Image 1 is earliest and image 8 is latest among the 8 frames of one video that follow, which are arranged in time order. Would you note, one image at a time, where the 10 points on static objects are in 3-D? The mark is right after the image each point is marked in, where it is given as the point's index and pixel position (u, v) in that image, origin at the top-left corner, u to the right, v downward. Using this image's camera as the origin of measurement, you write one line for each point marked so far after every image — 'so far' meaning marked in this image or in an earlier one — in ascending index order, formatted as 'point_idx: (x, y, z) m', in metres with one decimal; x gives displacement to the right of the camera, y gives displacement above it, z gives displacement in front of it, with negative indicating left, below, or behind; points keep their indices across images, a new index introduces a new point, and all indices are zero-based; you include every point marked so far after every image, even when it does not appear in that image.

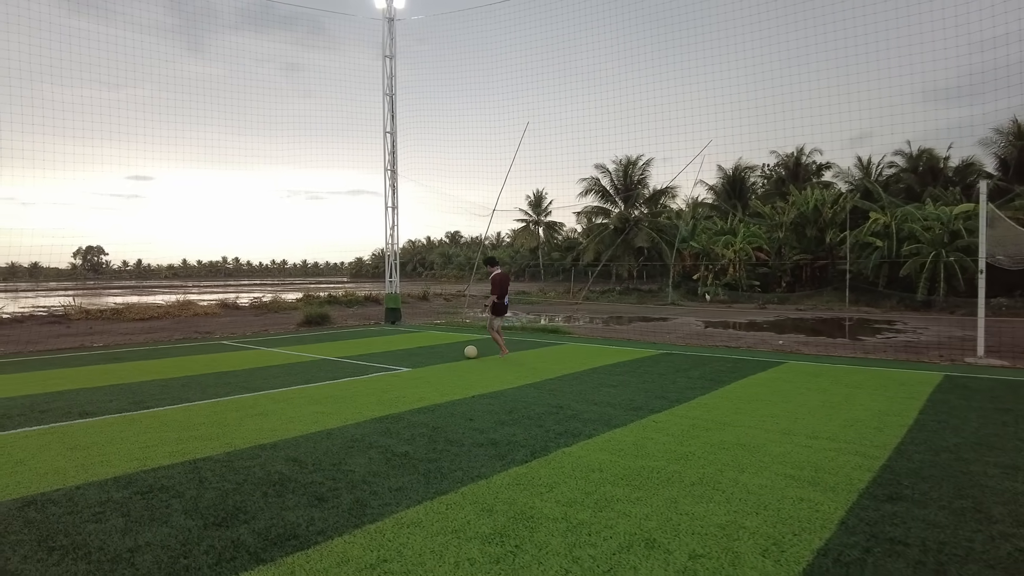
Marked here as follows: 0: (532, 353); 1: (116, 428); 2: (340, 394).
0: (+0.3, -0.9, +9.3) m
1: (-2.9, -1.0, +4.9) m
2: (-1.6, -1.0, +6.2) m
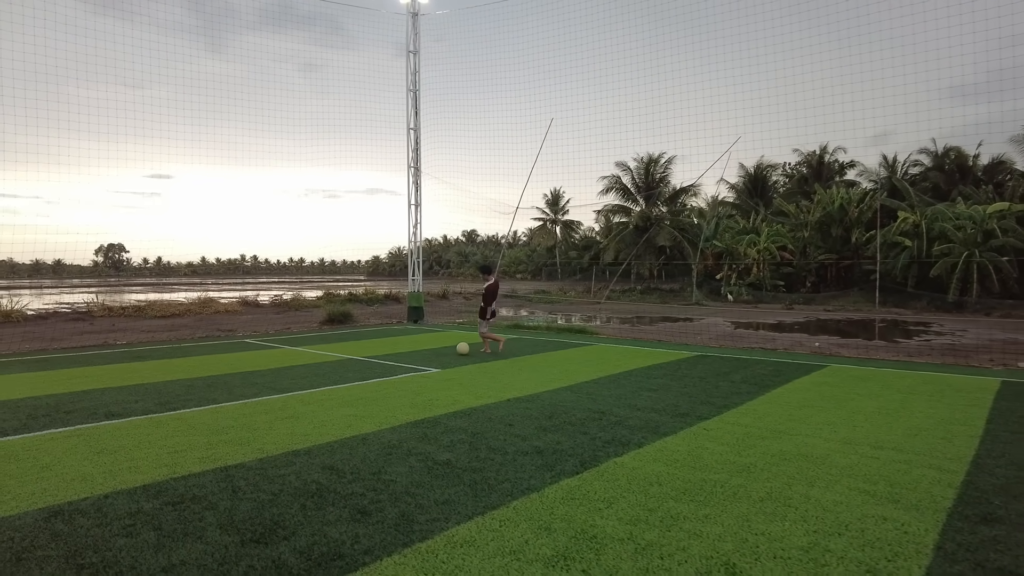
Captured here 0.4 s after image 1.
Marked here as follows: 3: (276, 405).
0: (+0.7, -0.9, +9.1) m
1: (-2.6, -1.0, +4.7) m
2: (-1.2, -1.0, +6.0) m
3: (-2.0, -1.0, +5.5) m
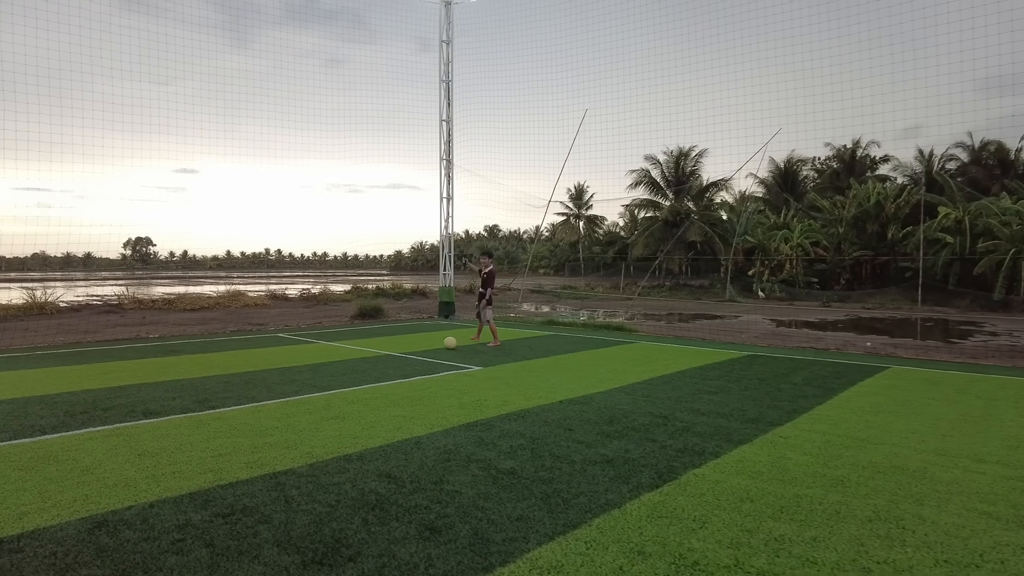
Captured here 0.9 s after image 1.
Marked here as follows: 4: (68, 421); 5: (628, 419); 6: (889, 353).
0: (+1.2, -0.8, +8.7) m
1: (-2.2, -1.0, +4.4) m
2: (-0.8, -0.9, +5.7) m
3: (-1.5, -0.9, +5.3) m
4: (-3.1, -0.9, +4.7) m
5: (+0.9, -1.0, +4.9) m
6: (+5.4, -0.9, +9.5) m
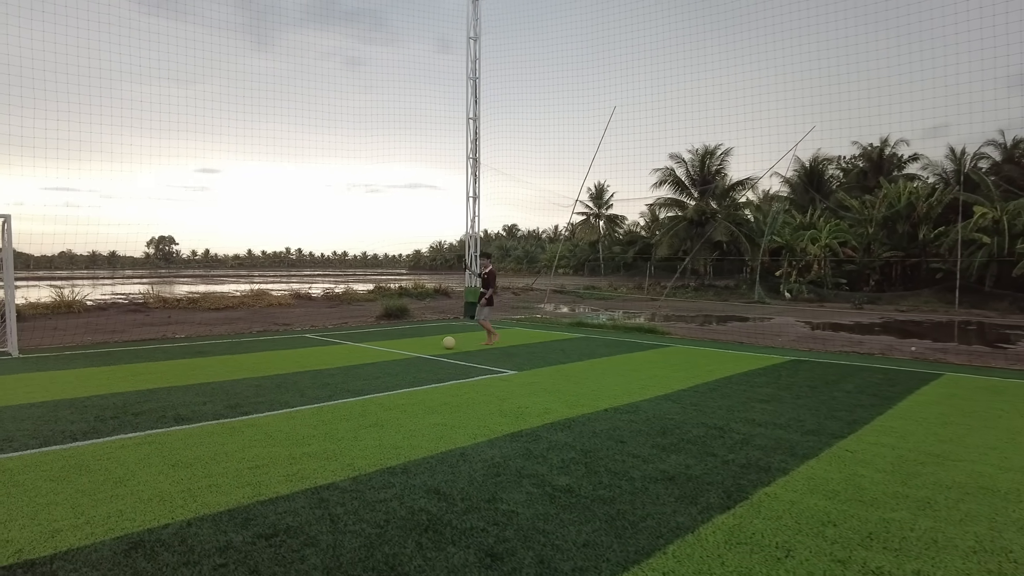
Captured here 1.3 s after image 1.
0: (+1.7, -0.9, +8.4) m
1: (-1.9, -1.0, +4.3) m
2: (-0.5, -0.9, +5.5) m
3: (-1.2, -0.9, +5.1) m
4: (-2.8, -1.0, +4.5) m
5: (+1.2, -1.0, +4.7) m
6: (+5.8, -1.0, +9.1) m
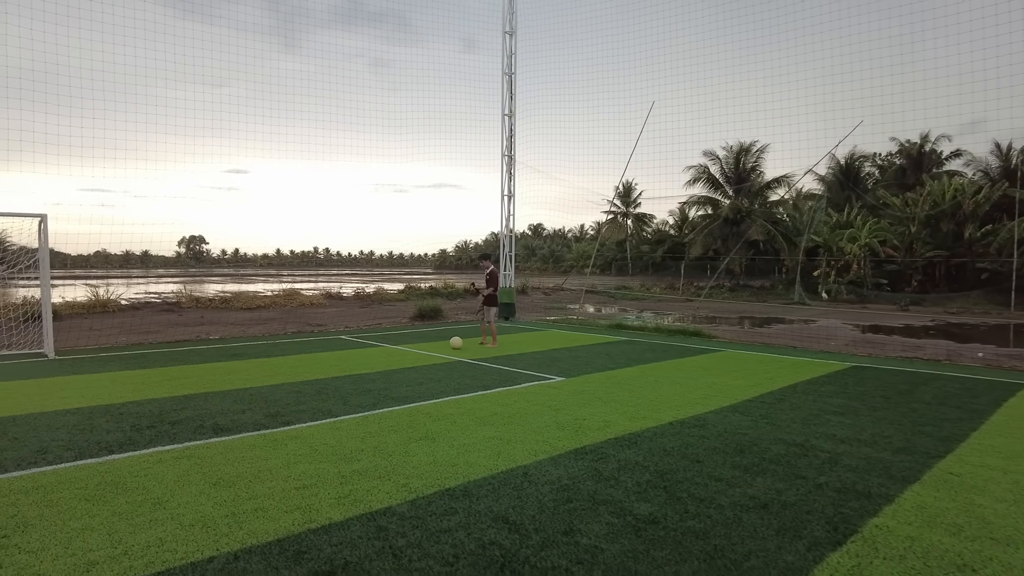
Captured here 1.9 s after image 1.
0: (+2.2, -0.9, +8.0) m
1: (-1.5, -1.0, +4.0) m
2: (0.0, -1.0, +5.1) m
3: (-0.8, -1.0, +4.8) m
4: (-2.4, -1.0, +4.3) m
5: (+1.6, -1.0, +4.3) m
6: (+6.4, -1.0, +8.6) m
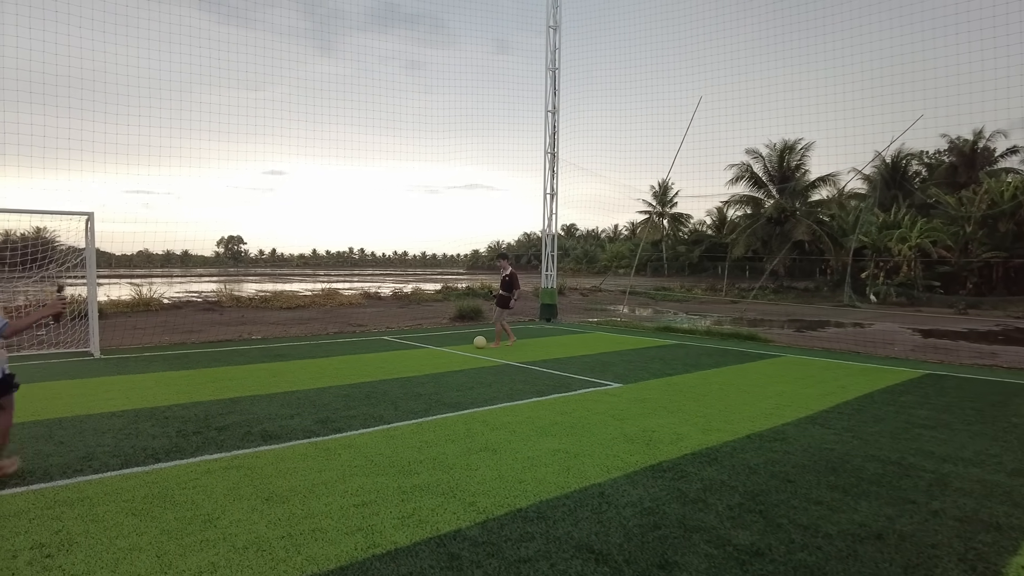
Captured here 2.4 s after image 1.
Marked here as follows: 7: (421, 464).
0: (+2.8, -0.9, +7.6) m
1: (-1.1, -1.0, +3.7) m
2: (+0.4, -1.0, +4.8) m
3: (-0.4, -1.0, +4.5) m
4: (-2.0, -1.0, +4.1) m
5: (+2.0, -1.0, +3.9) m
6: (+7.0, -1.0, +7.9) m
7: (-0.5, -1.0, +3.7) m
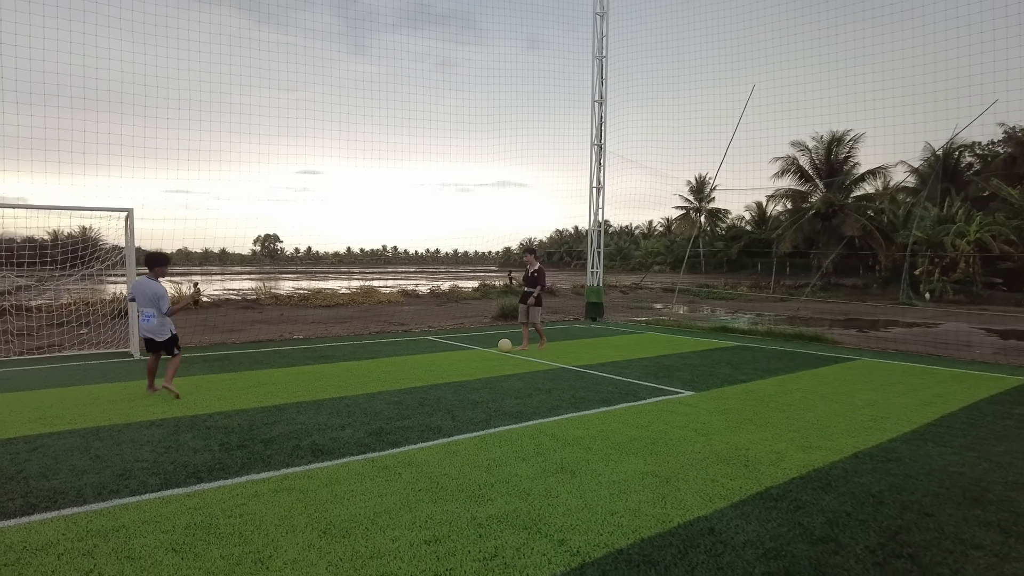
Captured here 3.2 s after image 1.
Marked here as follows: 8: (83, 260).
0: (+3.4, -0.9, +7.0) m
1: (-0.7, -1.0, +3.3) m
2: (+0.9, -1.0, +4.3) m
3: (+0.1, -1.0, +4.0) m
4: (-1.6, -1.0, +3.7) m
5: (+2.4, -1.0, +3.3) m
6: (+7.6, -1.0, +7.1) m
7: (-0.1, -1.0, +3.3) m
8: (-6.9, +0.4, +10.7) m
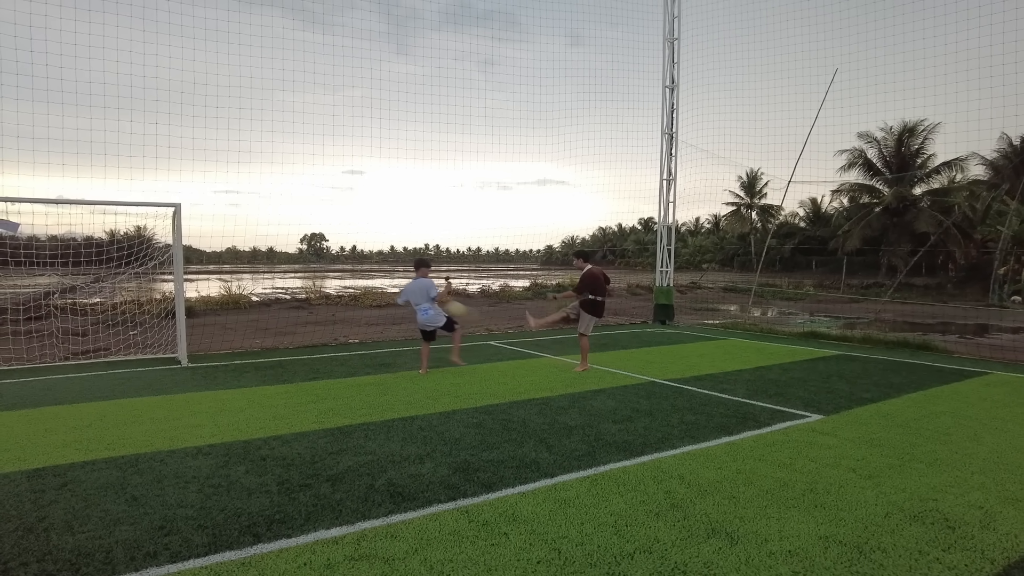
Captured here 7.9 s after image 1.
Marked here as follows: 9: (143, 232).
0: (+4.1, -0.9, +6.0) m
1: (-0.1, -1.0, +2.5) m
2: (+1.5, -1.0, +3.4) m
3: (+0.7, -1.0, +3.2) m
4: (-1.0, -1.0, +3.0) m
5: (+3.0, -1.1, +2.3) m
6: (+8.4, -1.1, +5.8) m
7: (+0.4, -1.0, +2.5) m
8: (-5.9, +0.4, +10.3) m
9: (-5.3, +0.9, +9.7) m
